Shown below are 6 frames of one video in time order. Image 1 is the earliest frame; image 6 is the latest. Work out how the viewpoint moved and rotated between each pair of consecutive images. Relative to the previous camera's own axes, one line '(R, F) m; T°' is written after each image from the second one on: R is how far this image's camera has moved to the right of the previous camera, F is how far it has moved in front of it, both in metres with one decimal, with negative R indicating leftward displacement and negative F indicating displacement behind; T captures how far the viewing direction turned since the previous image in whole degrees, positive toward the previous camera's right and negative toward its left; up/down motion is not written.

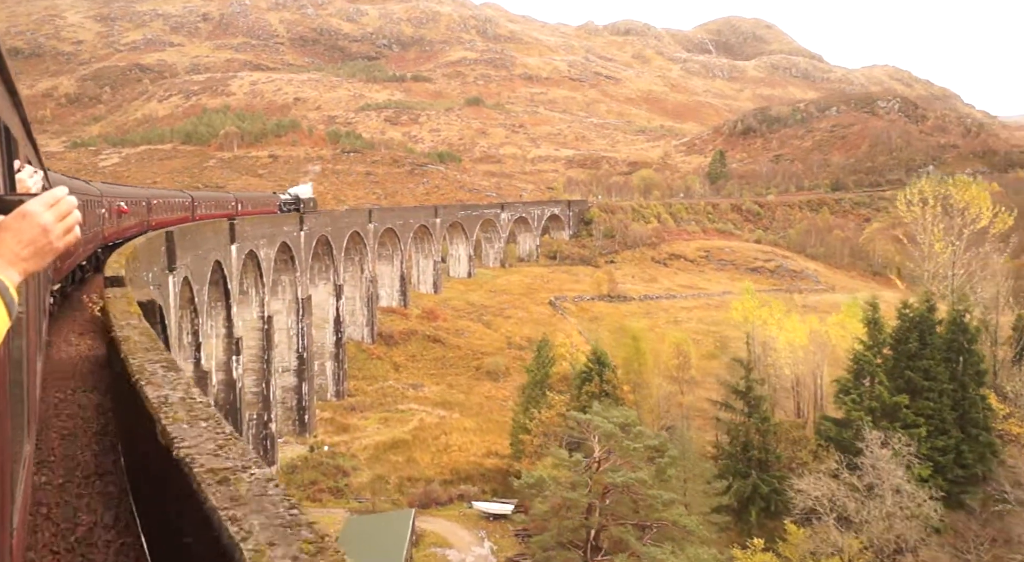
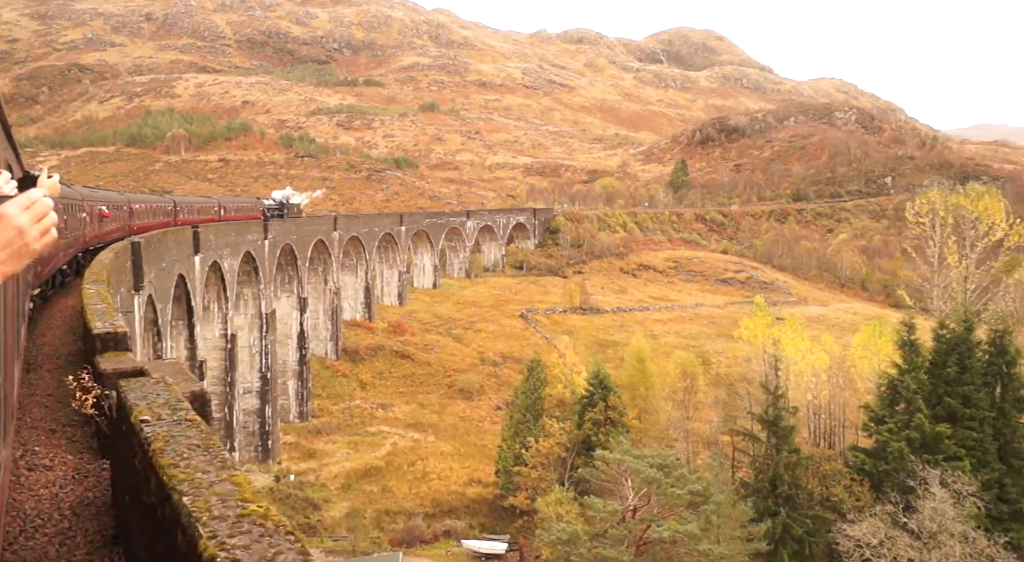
(-1.2, +2.1) m; +3°
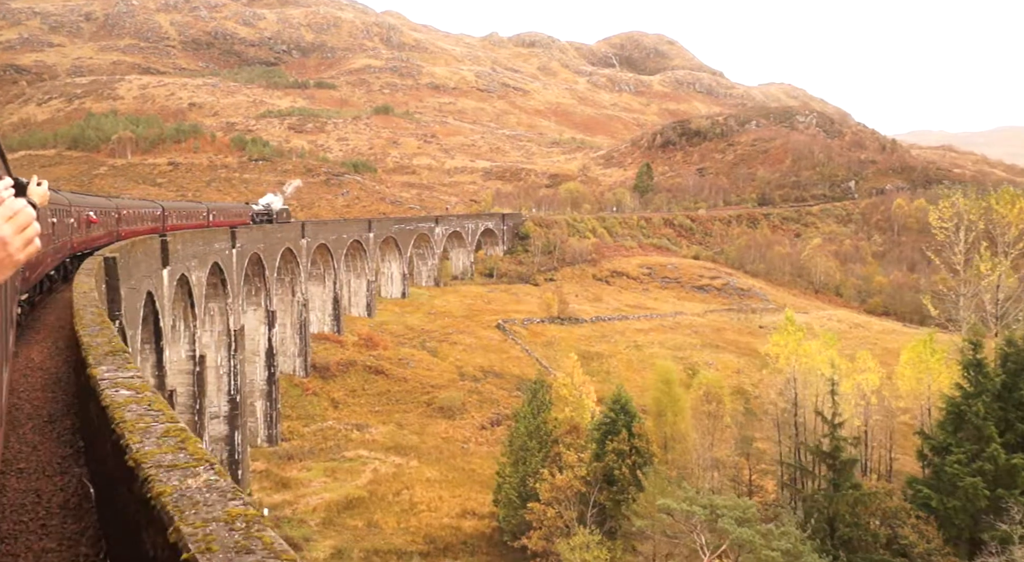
(-1.3, +2.3) m; +3°
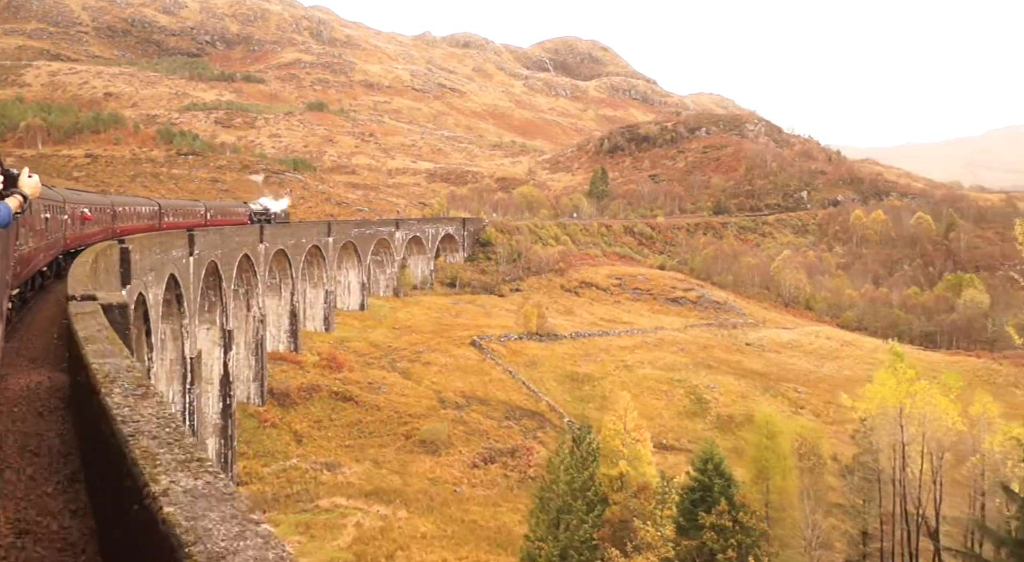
(-2.5, +4.3) m; +5°
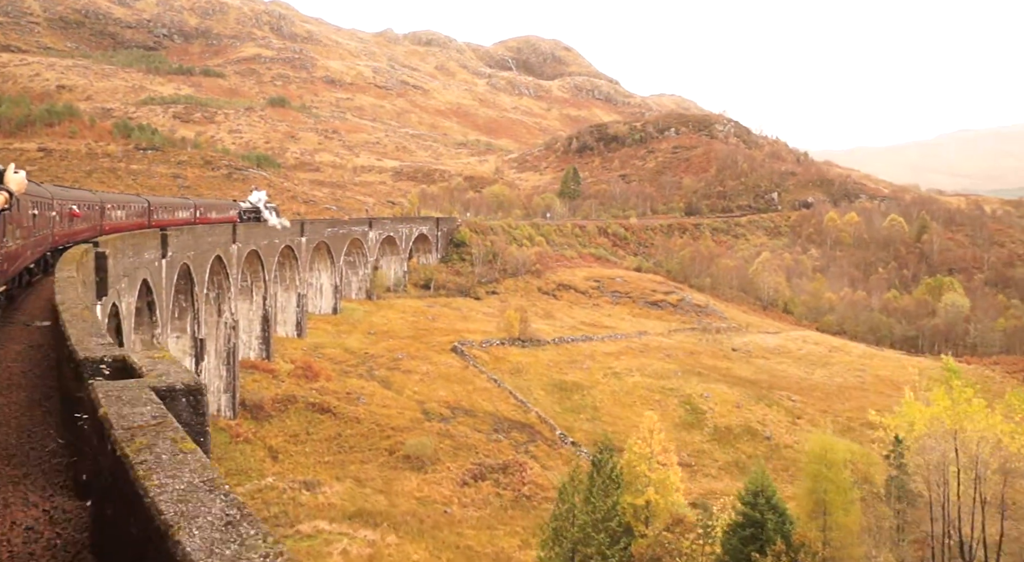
(-1.1, +1.8) m; +3°
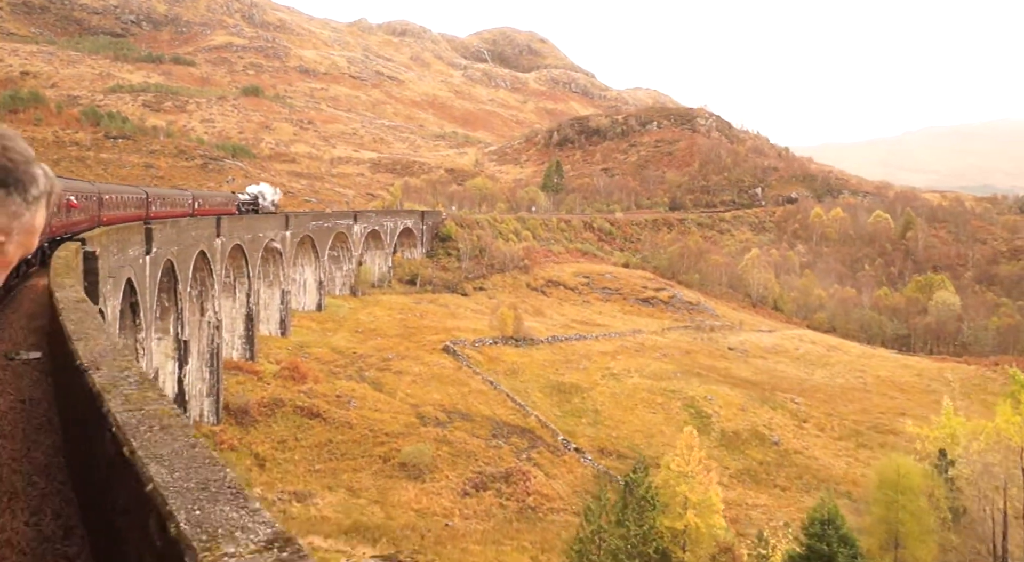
(-1.0, +1.5) m; +2°
